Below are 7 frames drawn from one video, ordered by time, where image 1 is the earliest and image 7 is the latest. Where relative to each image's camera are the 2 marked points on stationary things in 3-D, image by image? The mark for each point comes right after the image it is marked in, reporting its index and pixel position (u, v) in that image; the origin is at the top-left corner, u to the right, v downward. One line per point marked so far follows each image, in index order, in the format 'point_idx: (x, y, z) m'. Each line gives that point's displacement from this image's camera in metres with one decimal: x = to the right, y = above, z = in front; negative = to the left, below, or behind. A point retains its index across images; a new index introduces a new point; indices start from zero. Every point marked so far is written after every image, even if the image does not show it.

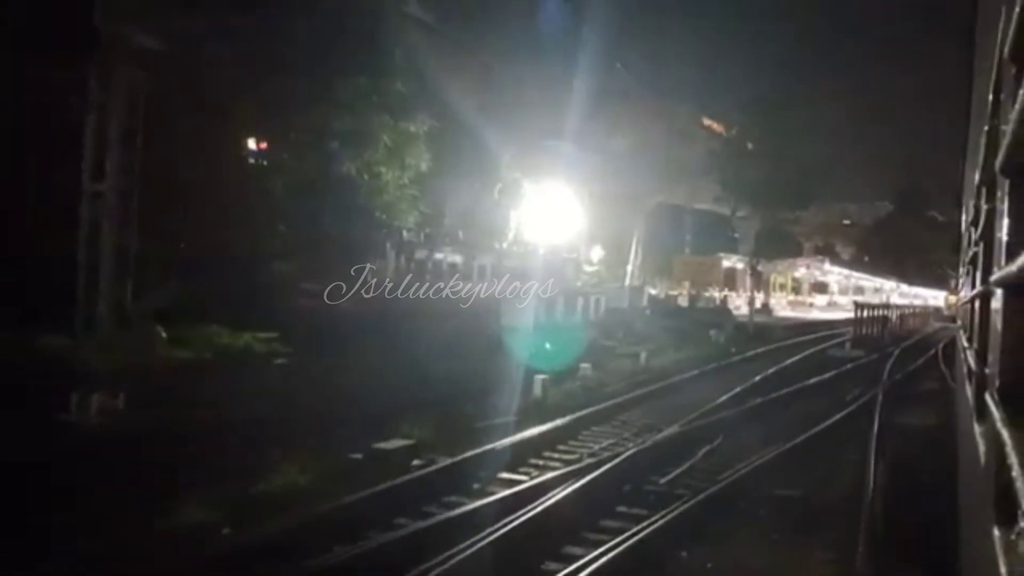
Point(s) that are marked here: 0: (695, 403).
0: (+2.7, -1.9, +17.9) m
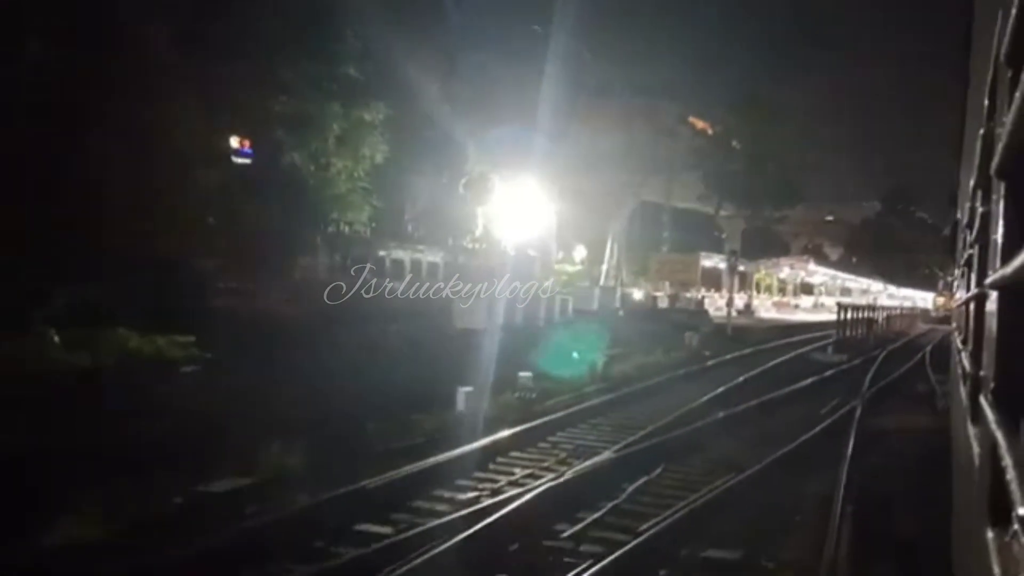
0: (+2.1, -1.9, +16.8) m
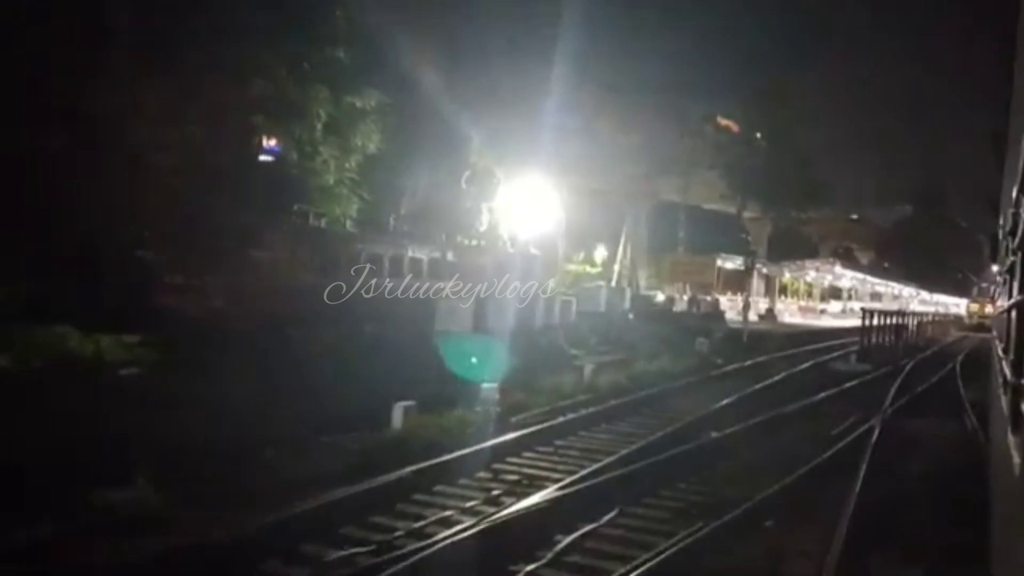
0: (+2.1, -1.9, +15.7) m
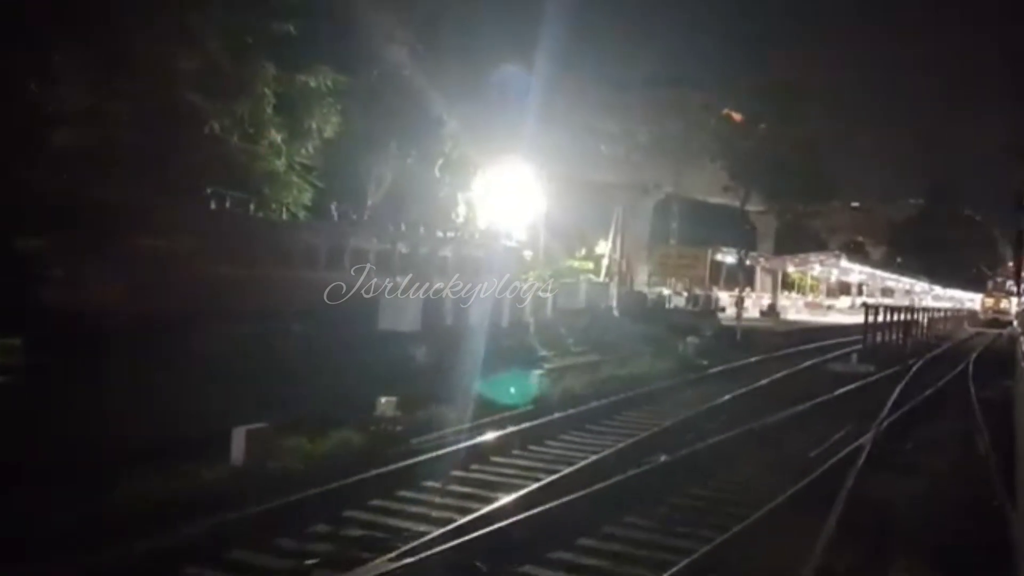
0: (+1.6, -1.8, +14.4) m
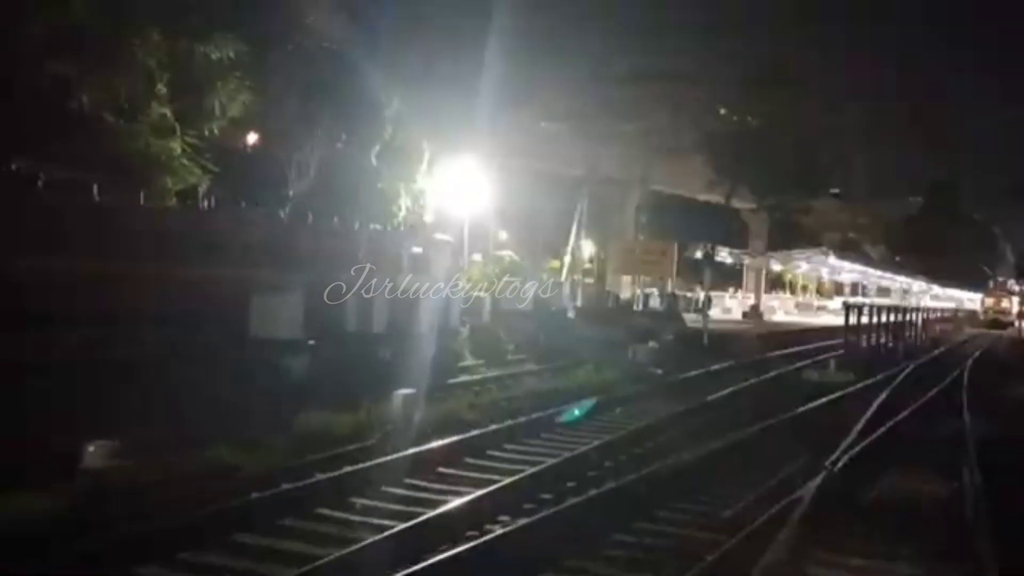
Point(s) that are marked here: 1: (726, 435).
0: (+0.8, -1.8, +12.6) m
1: (+2.7, -1.8, +13.1) m
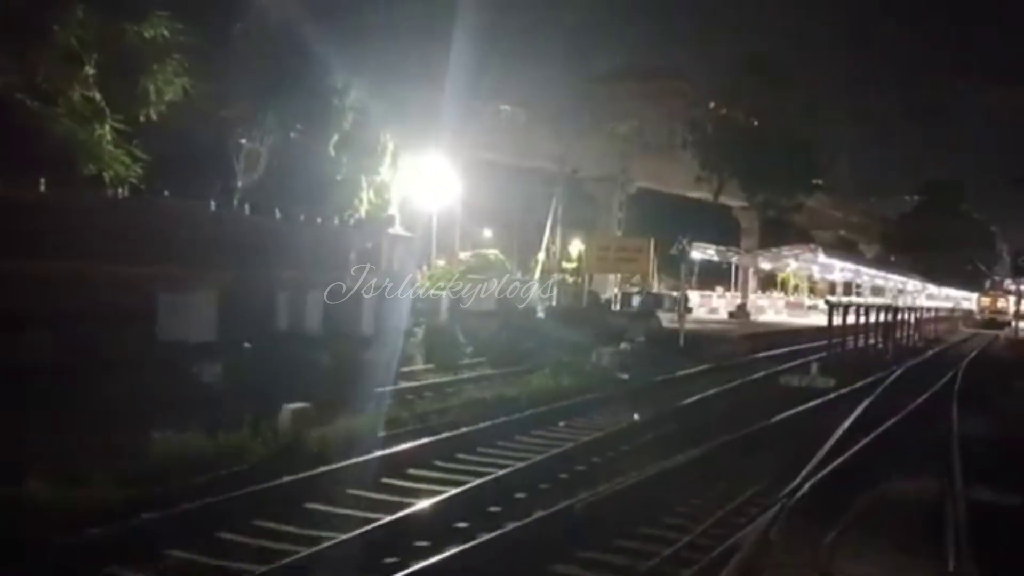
0: (+0.3, -1.8, +11.7) m
1: (+2.2, -1.8, +12.2) m
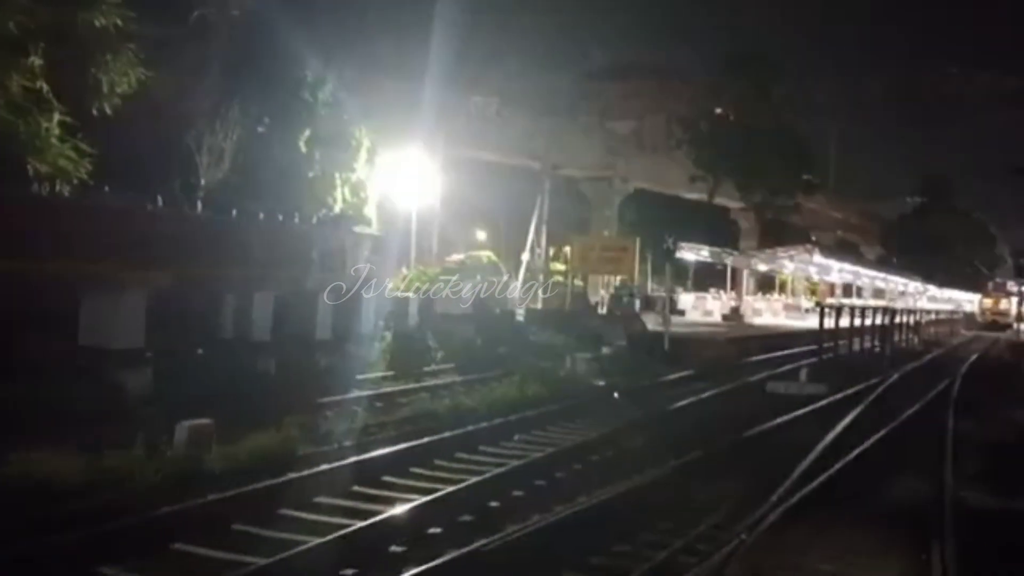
0: (0.0, -1.8, +11.0) m
1: (+1.9, -1.8, +11.6) m
